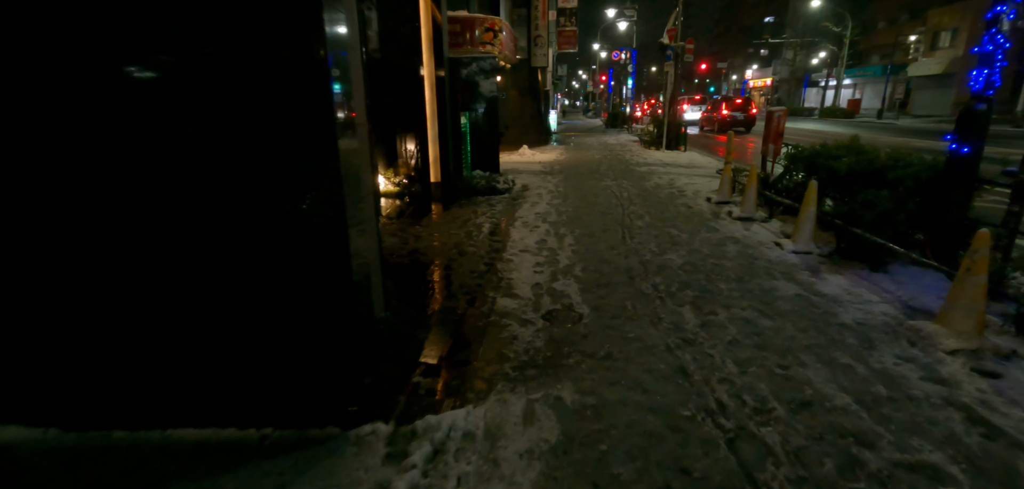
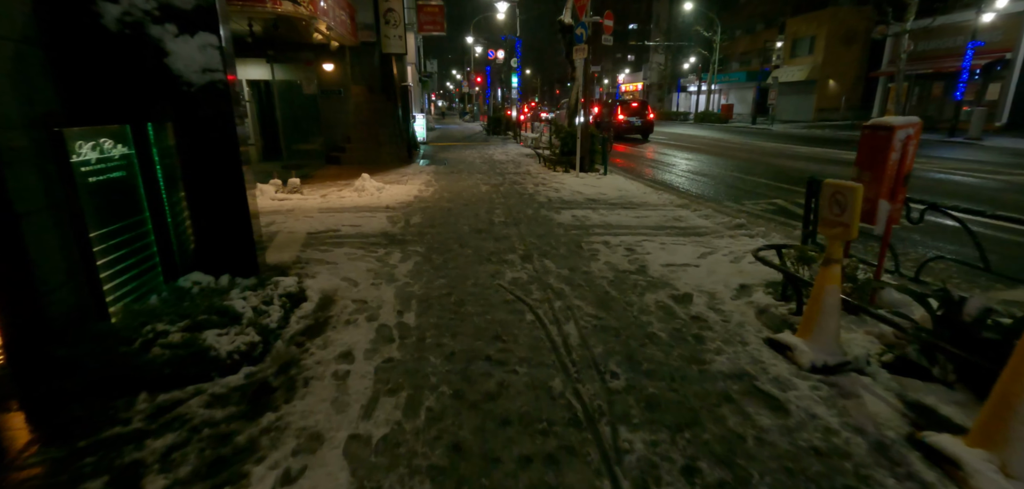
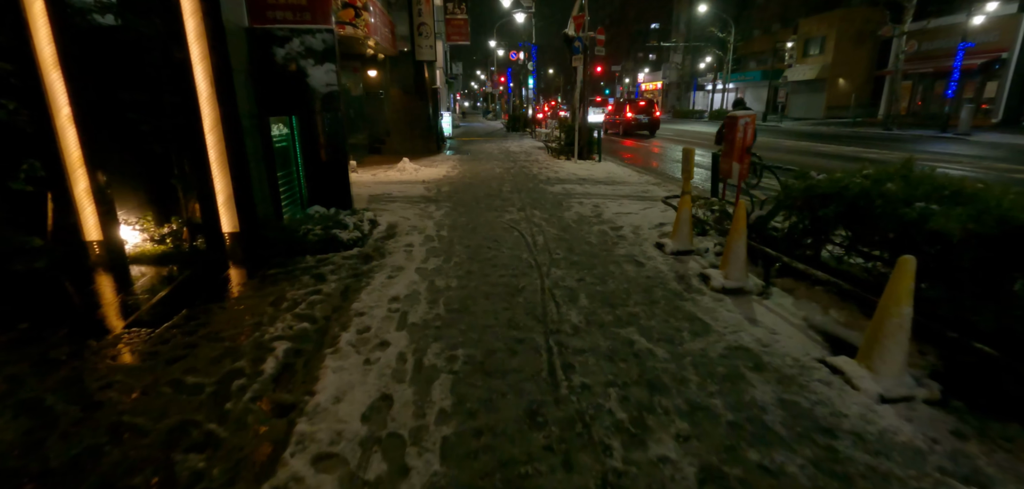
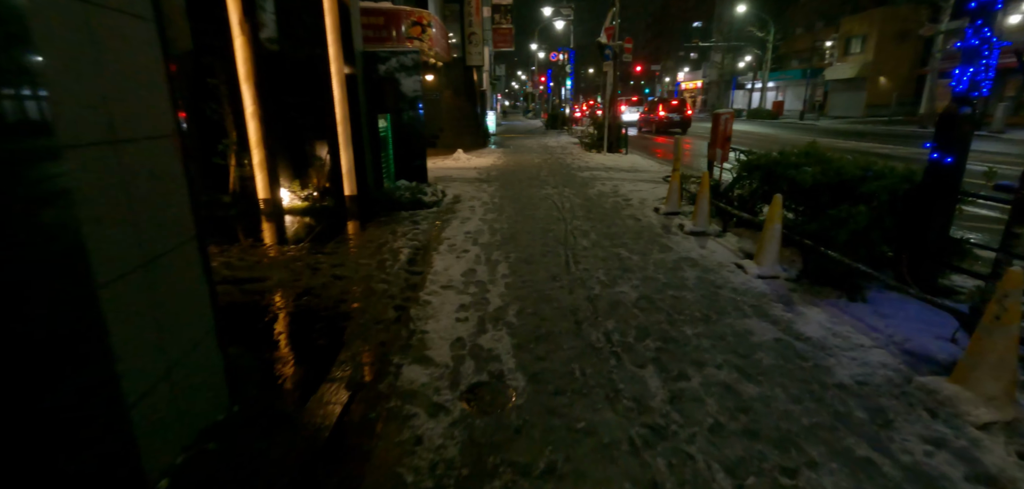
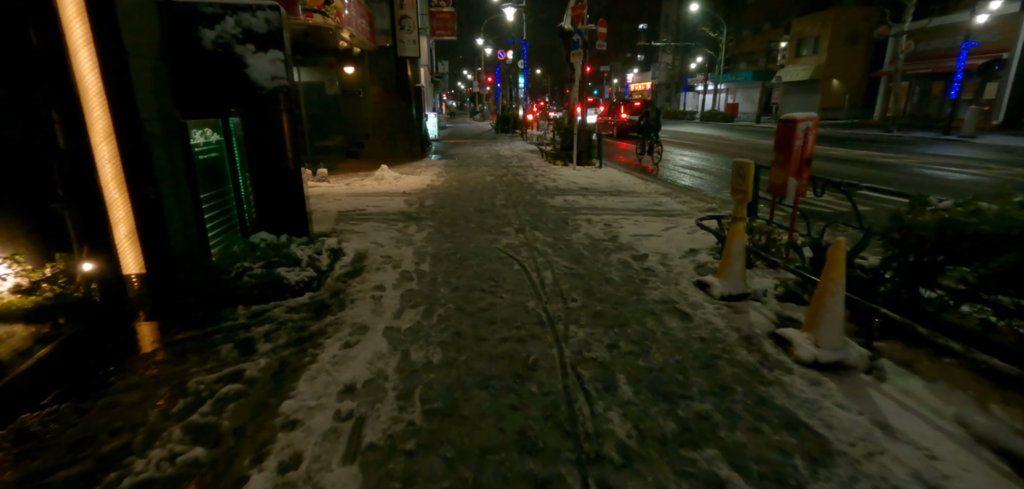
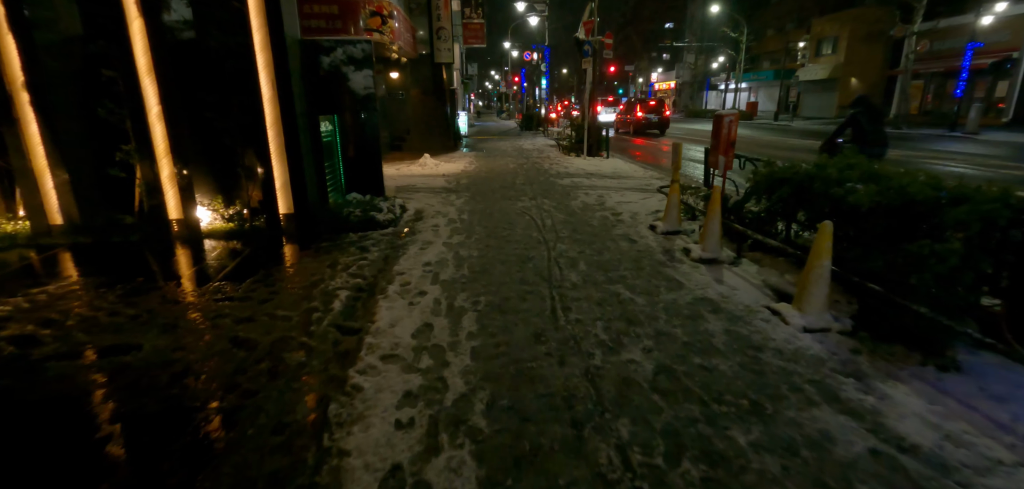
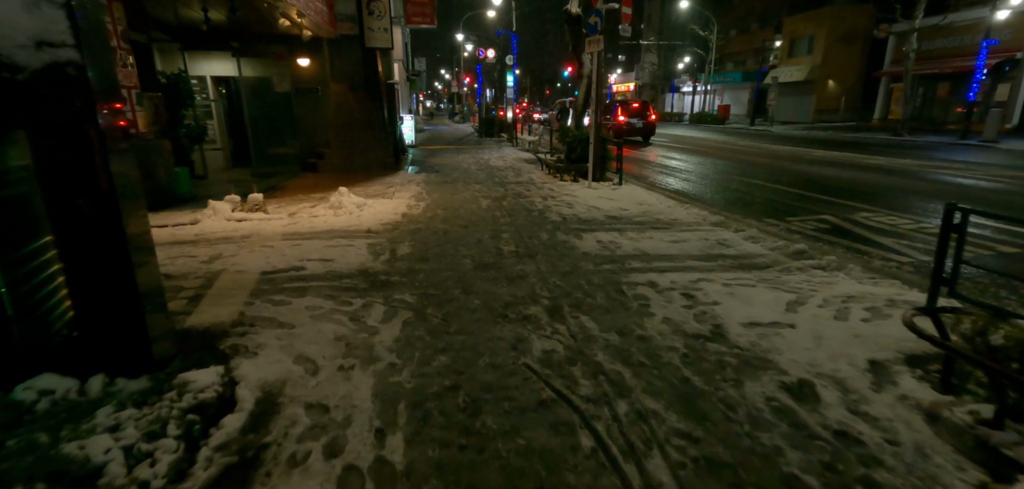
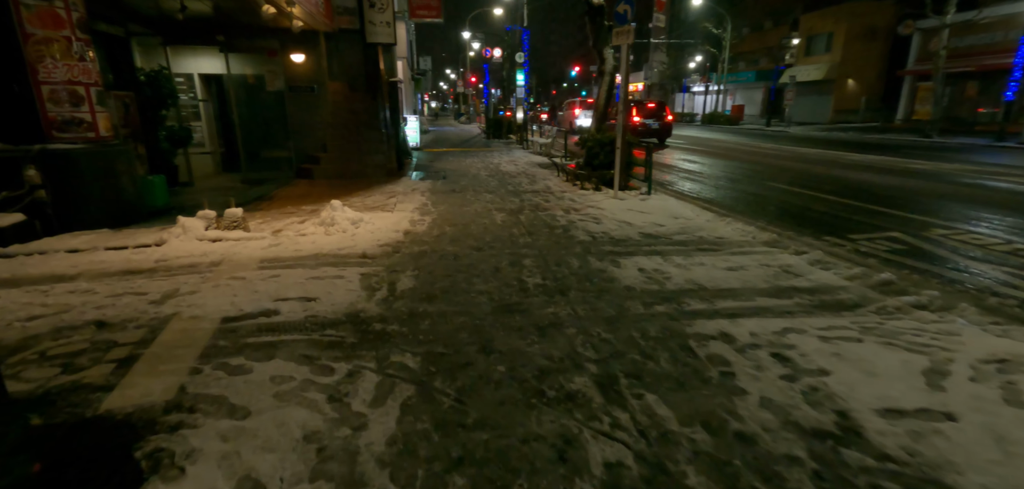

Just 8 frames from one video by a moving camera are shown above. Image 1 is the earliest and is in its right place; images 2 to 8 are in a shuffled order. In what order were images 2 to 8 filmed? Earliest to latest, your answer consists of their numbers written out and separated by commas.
4, 6, 3, 5, 2, 7, 8
